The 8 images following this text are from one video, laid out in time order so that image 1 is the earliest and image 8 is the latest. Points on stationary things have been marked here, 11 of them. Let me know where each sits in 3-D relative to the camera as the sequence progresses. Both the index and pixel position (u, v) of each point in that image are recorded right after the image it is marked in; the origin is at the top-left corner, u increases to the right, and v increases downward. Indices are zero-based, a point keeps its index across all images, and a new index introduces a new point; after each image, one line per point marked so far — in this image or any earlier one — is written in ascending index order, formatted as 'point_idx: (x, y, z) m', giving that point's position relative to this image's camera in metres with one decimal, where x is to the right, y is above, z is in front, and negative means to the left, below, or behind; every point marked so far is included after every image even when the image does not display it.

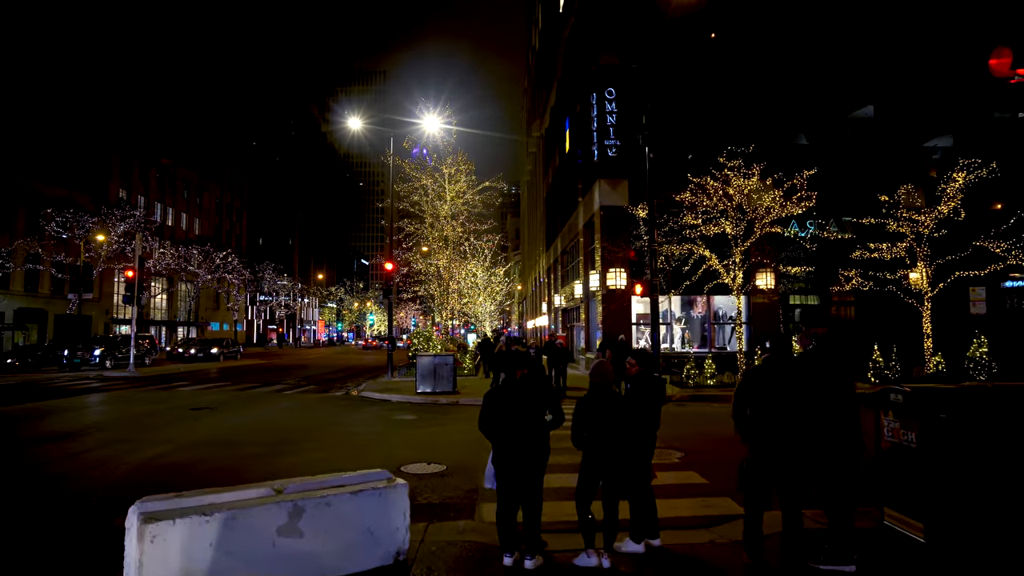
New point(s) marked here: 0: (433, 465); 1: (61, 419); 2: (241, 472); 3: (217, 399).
0: (-1.3, -2.9, +9.6) m
1: (-11.4, -3.3, +14.9) m
2: (-4.2, -2.9, +9.3) m
3: (-9.6, -3.6, +19.3) m
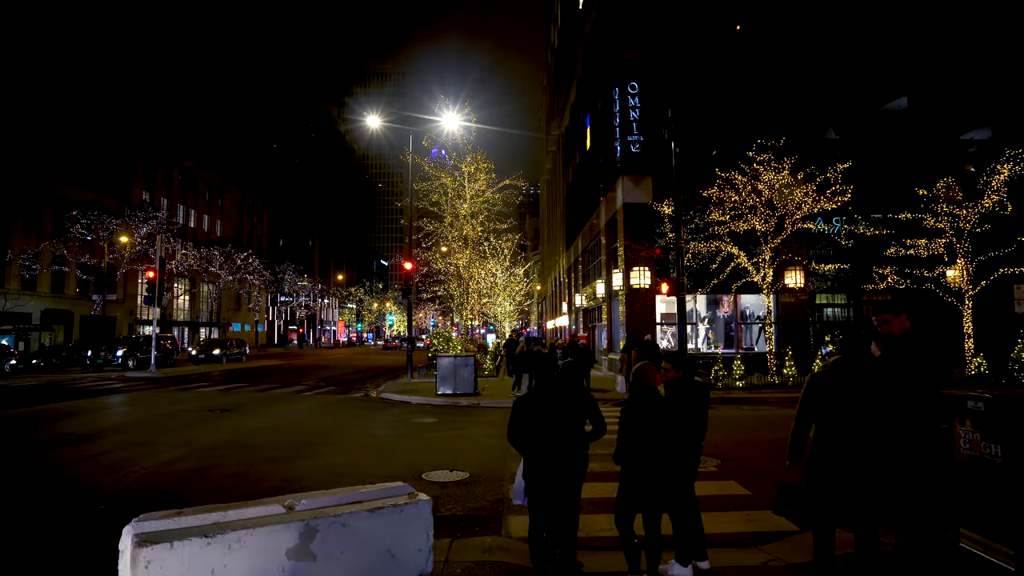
0: (-0.9, -2.9, +9.1) m
1: (-10.8, -3.3, +14.7) m
2: (-3.8, -2.9, +8.9) m
3: (-8.9, -3.6, +19.1) m
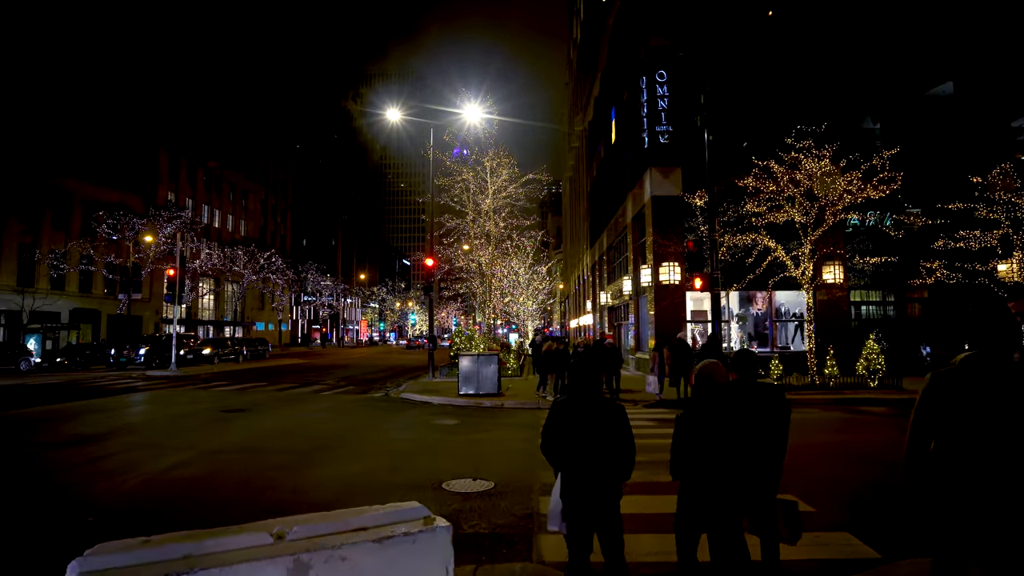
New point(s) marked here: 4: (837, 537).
0: (-0.5, -2.7, +8.3) m
1: (-10.2, -3.2, +14.3) m
2: (-3.4, -2.8, +8.2) m
3: (-8.1, -3.5, +18.5) m
4: (+3.5, -2.7, +6.3) m
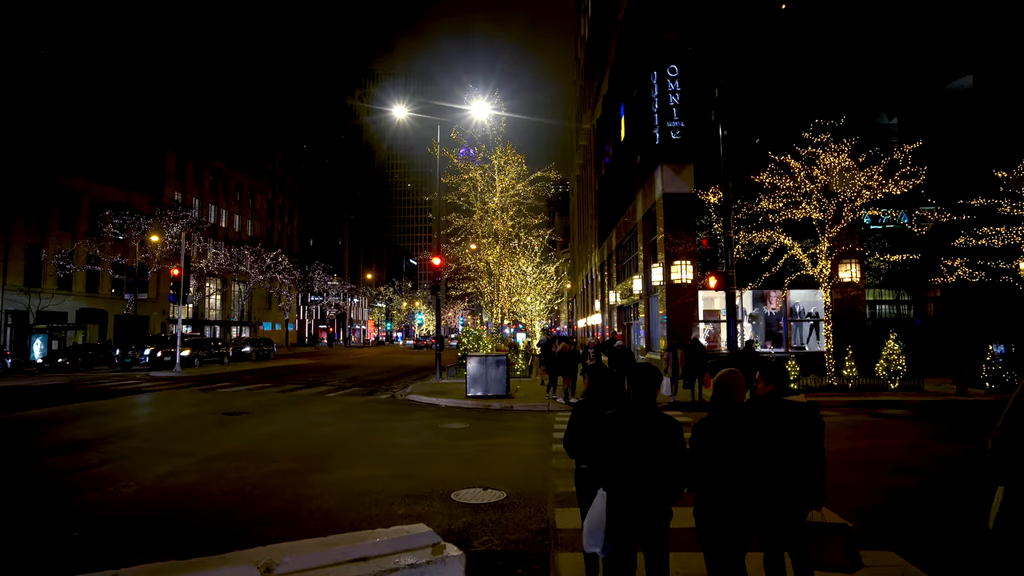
0: (-0.3, -2.7, +7.8) m
1: (-10.0, -3.2, +13.9) m
2: (-3.2, -2.8, +7.8) m
3: (-7.8, -3.5, +18.1) m
4: (+3.6, -2.6, +5.8) m
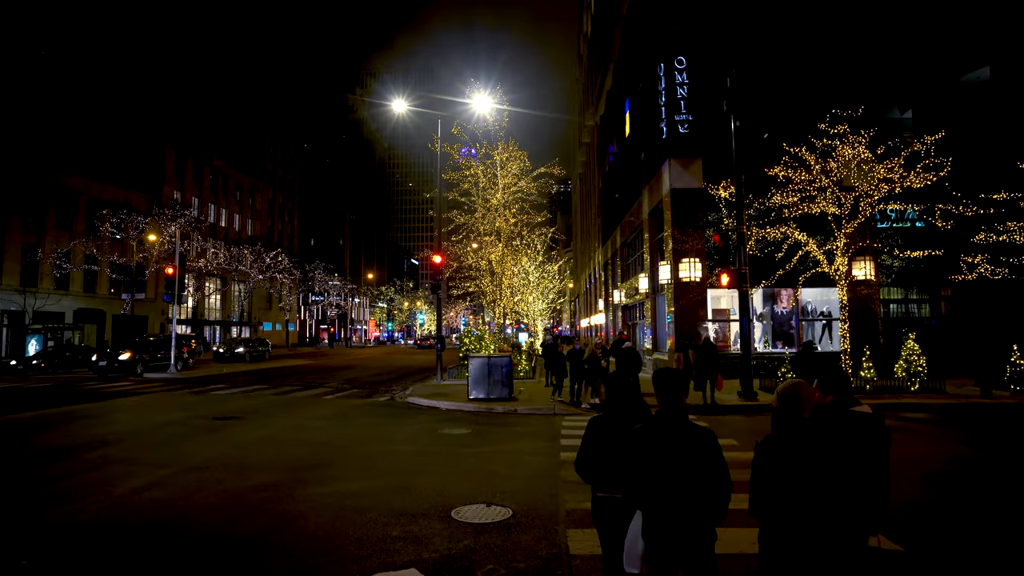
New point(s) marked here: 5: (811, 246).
0: (-0.2, -2.6, +7.1) m
1: (-9.9, -3.2, +13.2) m
2: (-3.1, -2.7, +7.0) m
3: (-7.7, -3.4, +17.4) m
4: (+3.7, -2.6, +5.0) m
5: (+10.1, +1.4, +19.9) m
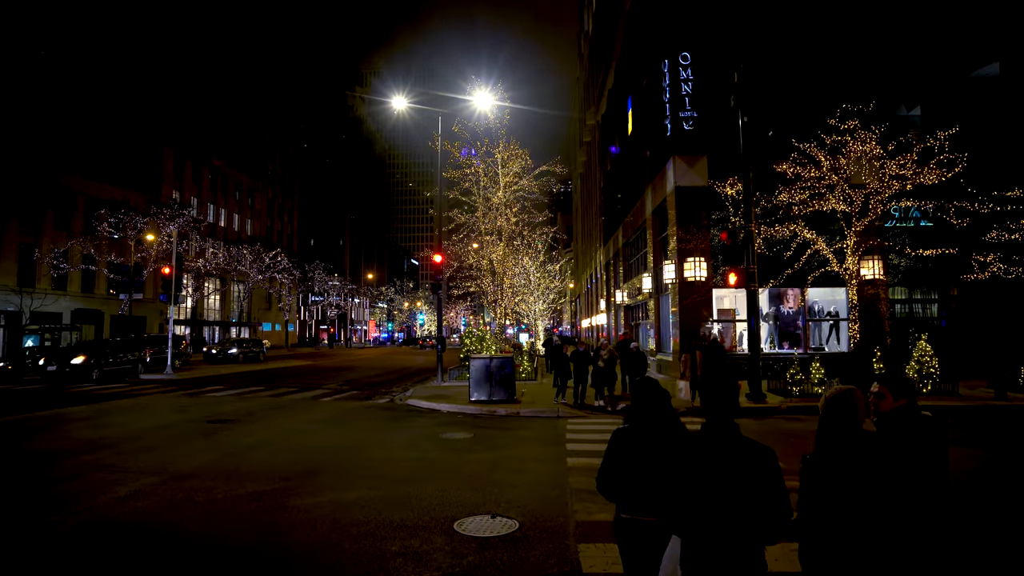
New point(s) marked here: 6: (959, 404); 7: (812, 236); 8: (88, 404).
0: (-0.1, -2.6, +6.7) m
1: (-9.8, -3.1, +12.8) m
2: (-3.1, -2.7, +6.6) m
3: (-7.6, -3.4, +17.0) m
4: (+3.8, -2.6, +4.6) m
5: (+10.1, +1.4, +19.5) m
6: (+13.1, -3.4, +17.2) m
7: (+9.9, +1.8, +19.6) m
8: (-13.0, -3.6, +18.1) m
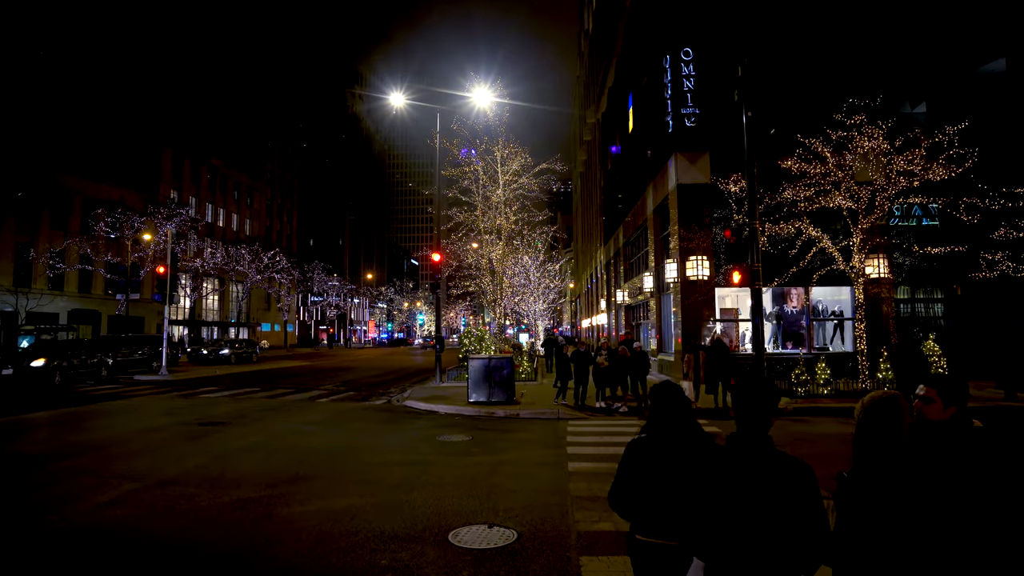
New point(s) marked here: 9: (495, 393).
0: (-0.1, -2.6, +6.3) m
1: (-9.8, -3.1, +12.4) m
2: (-3.1, -2.7, +6.2) m
3: (-7.7, -3.4, +16.6) m
4: (+3.8, -2.5, +4.3) m
5: (+10.1, +1.5, +19.1) m
6: (+13.0, -3.3, +16.8) m
7: (+9.9, +1.8, +19.3) m
8: (-13.0, -3.5, +17.8) m
9: (-0.5, -3.1, +17.3) m
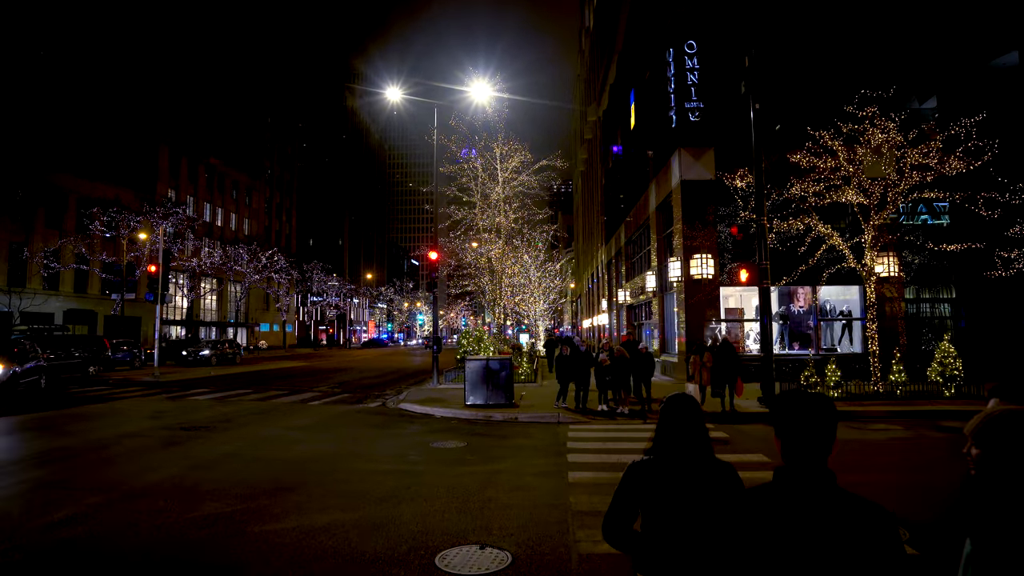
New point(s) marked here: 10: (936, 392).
0: (-0.2, -2.5, +5.7) m
1: (-9.9, -3.1, +11.8) m
2: (-3.2, -2.6, +5.6) m
3: (-7.7, -3.3, +16.0) m
4: (+3.7, -2.5, +3.6) m
5: (+10.1, +1.5, +18.5) m
6: (+13.0, -3.3, +16.2) m
7: (+9.9, +1.8, +18.6) m
8: (-13.1, -3.5, +17.2) m
9: (-0.5, -3.0, +16.7) m
10: (+12.7, -3.1, +17.8) m
